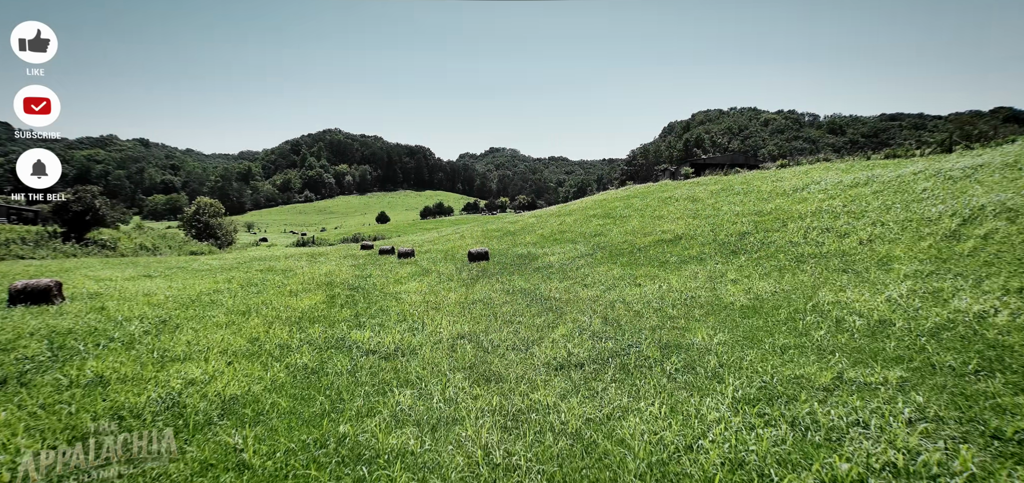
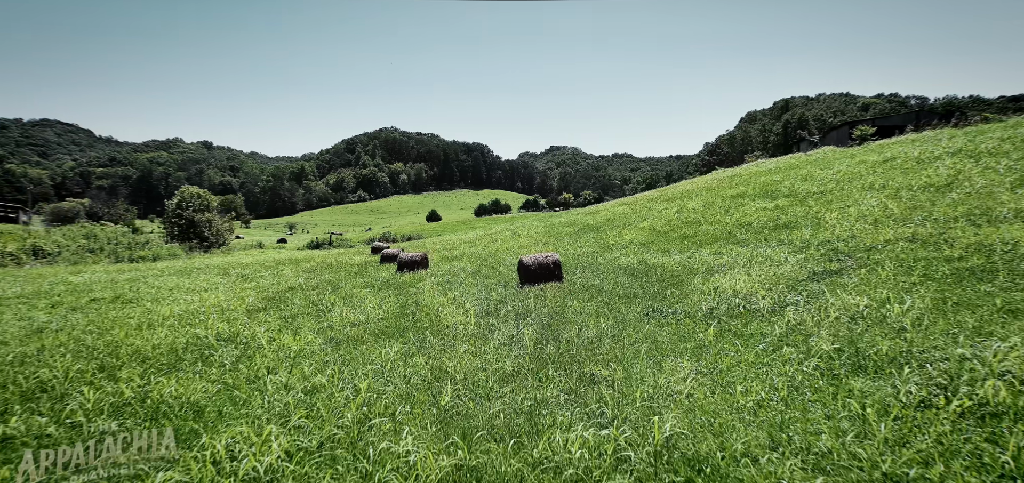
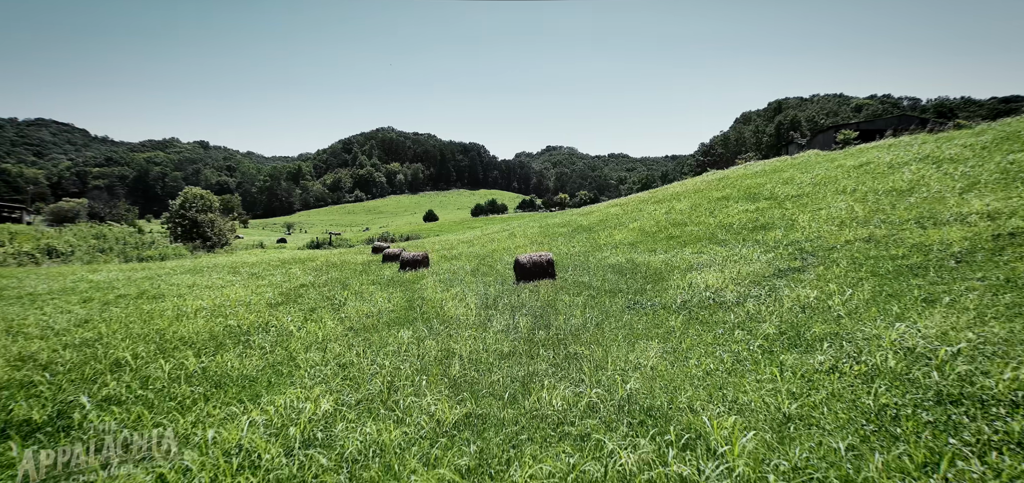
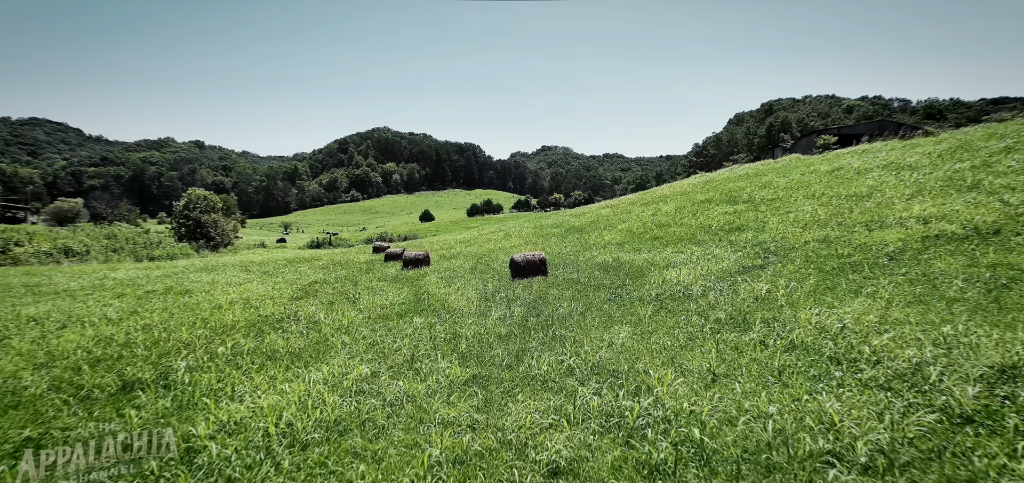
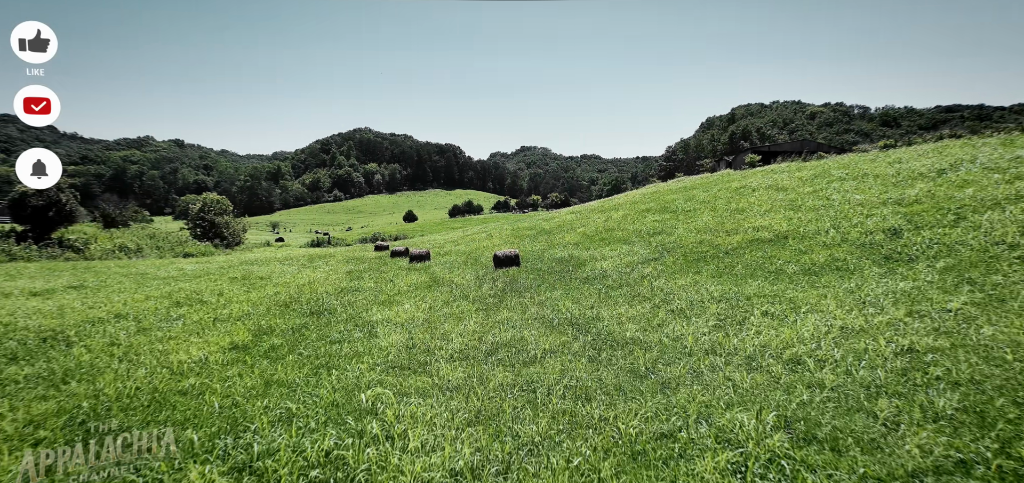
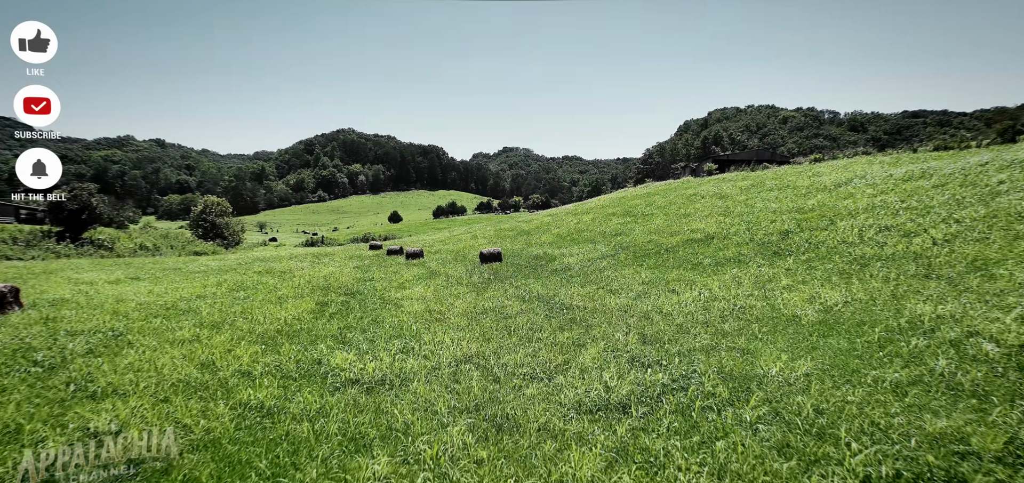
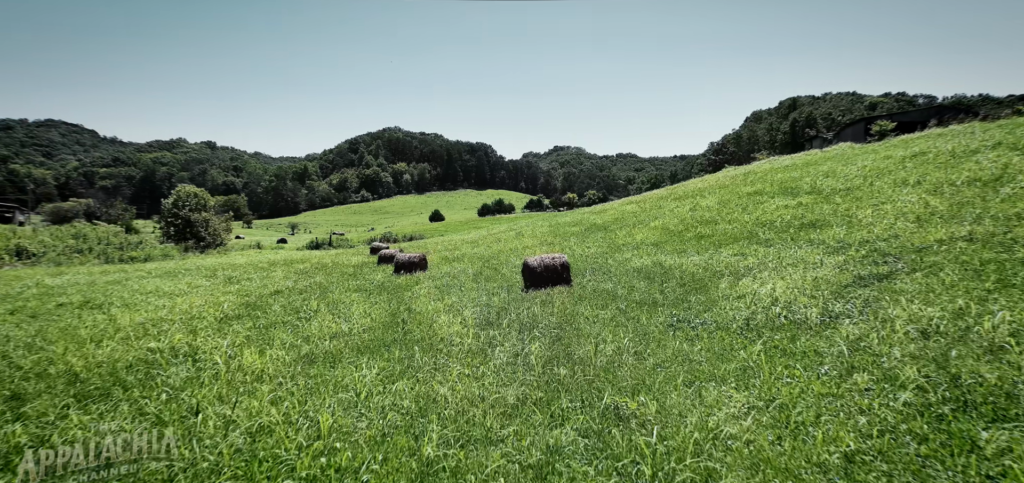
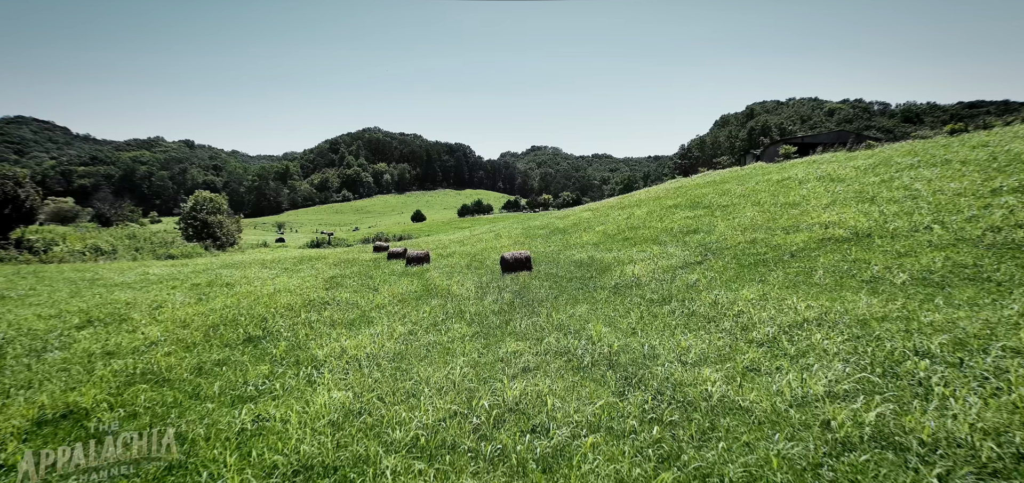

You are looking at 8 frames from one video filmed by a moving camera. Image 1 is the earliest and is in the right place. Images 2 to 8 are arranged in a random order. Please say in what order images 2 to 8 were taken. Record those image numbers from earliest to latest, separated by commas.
6, 5, 8, 4, 3, 2, 7
